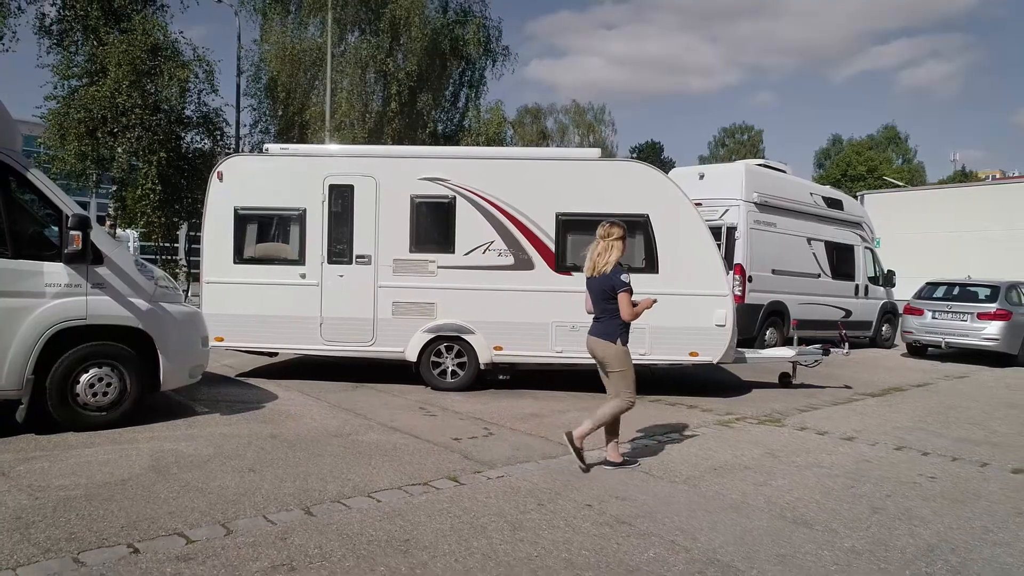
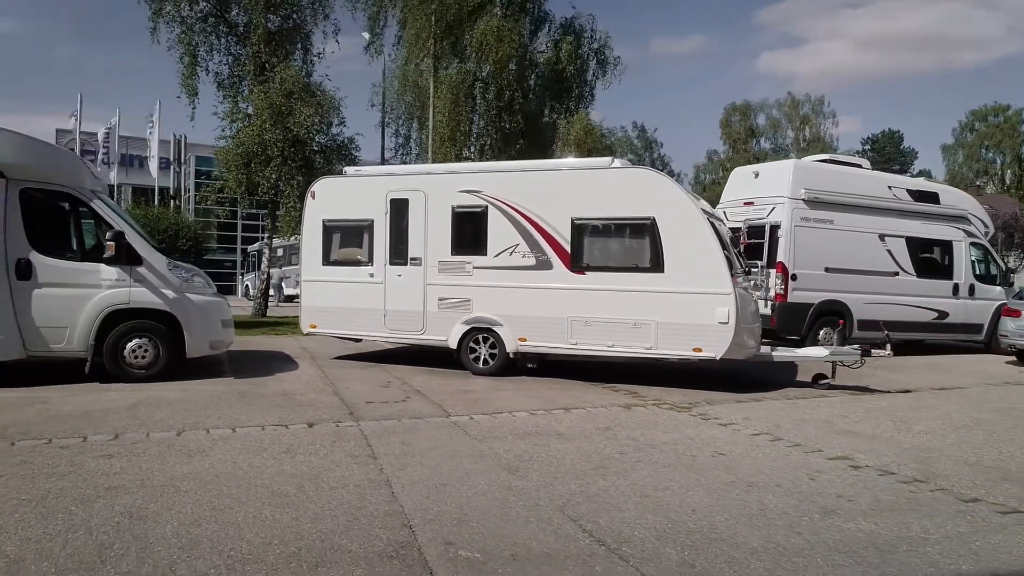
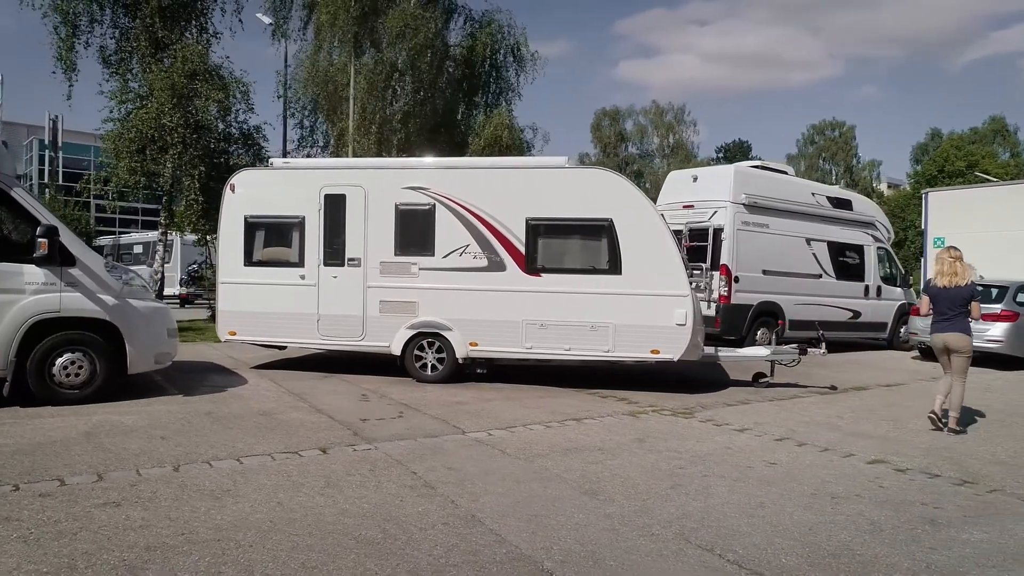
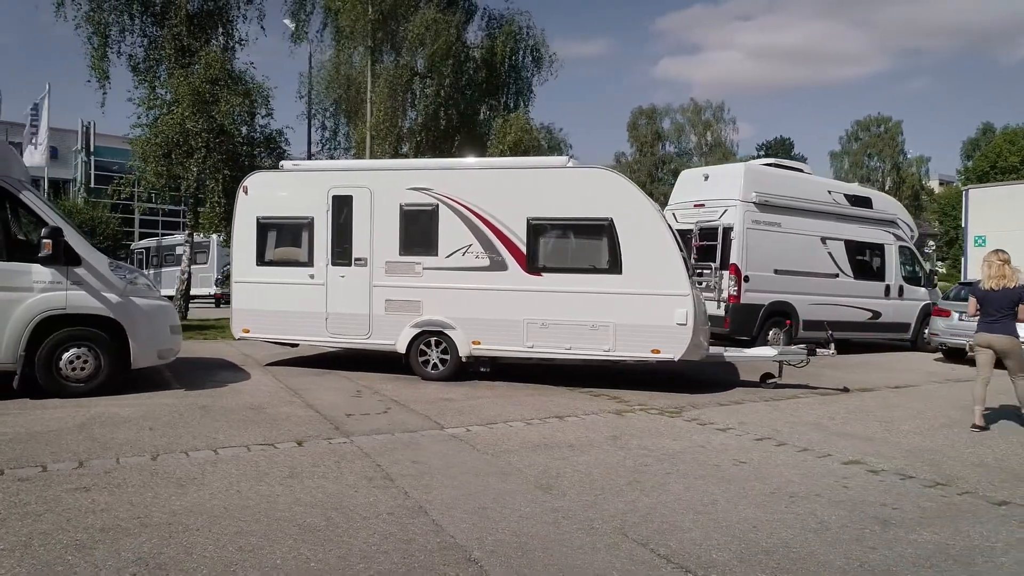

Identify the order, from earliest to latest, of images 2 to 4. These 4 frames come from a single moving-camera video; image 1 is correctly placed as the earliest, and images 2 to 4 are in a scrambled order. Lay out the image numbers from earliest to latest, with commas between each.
3, 4, 2
